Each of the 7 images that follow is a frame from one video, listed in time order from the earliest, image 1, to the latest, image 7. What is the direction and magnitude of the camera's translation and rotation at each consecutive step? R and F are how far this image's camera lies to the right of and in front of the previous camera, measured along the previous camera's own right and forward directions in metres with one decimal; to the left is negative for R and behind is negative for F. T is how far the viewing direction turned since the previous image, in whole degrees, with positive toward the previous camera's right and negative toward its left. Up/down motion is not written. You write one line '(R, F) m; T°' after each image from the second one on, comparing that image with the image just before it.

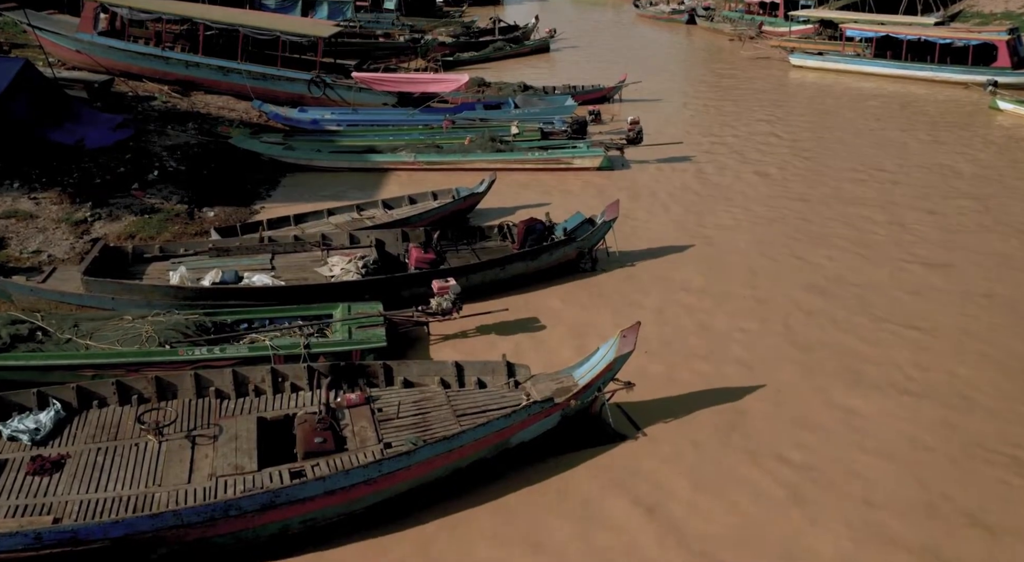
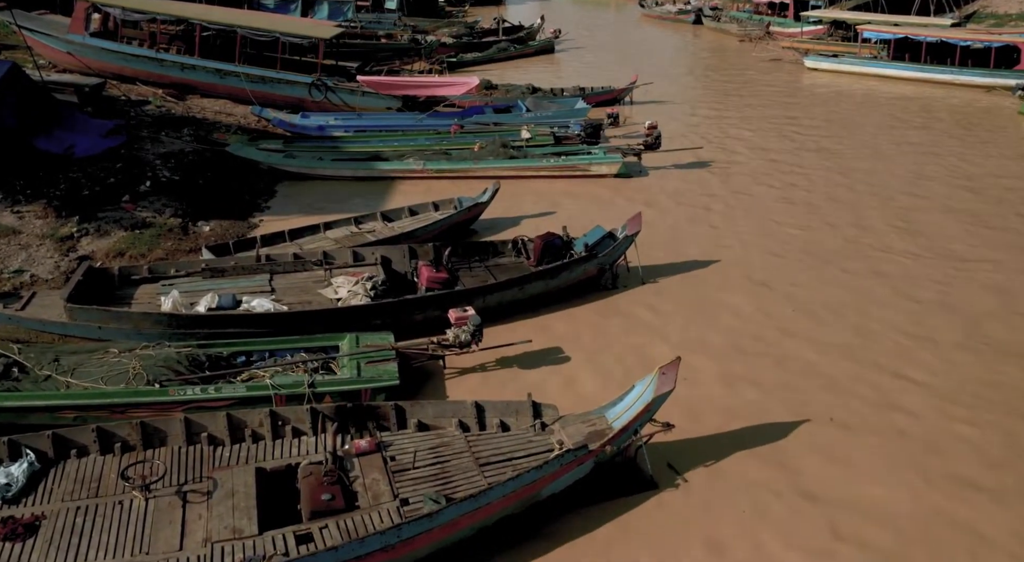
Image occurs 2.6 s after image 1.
(-0.3, +1.1) m; 0°
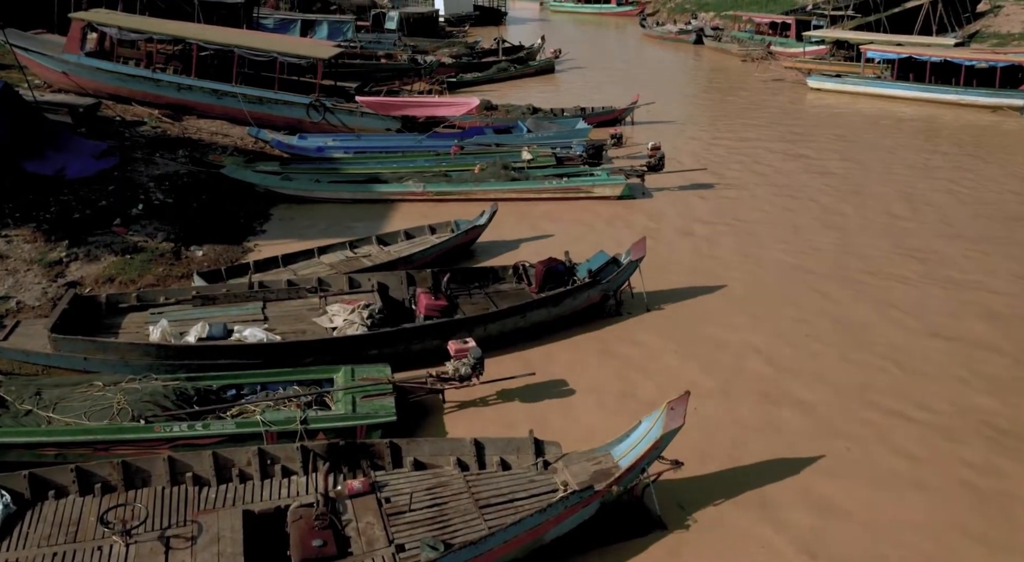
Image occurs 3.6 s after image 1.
(0.0, +0.4) m; 0°
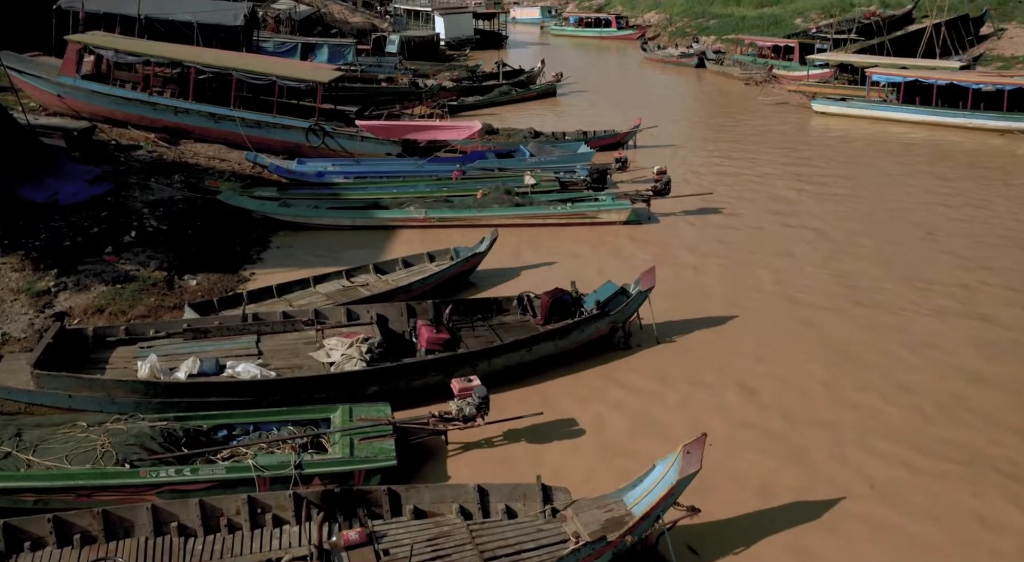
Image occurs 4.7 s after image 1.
(-0.1, +0.5) m; 0°
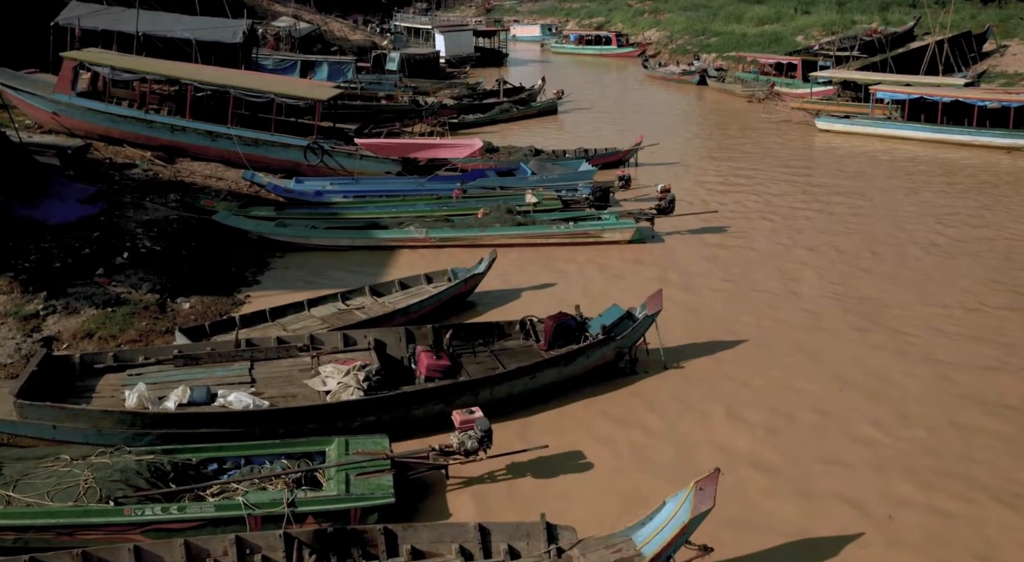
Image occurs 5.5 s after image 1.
(0.0, +0.4) m; 0°
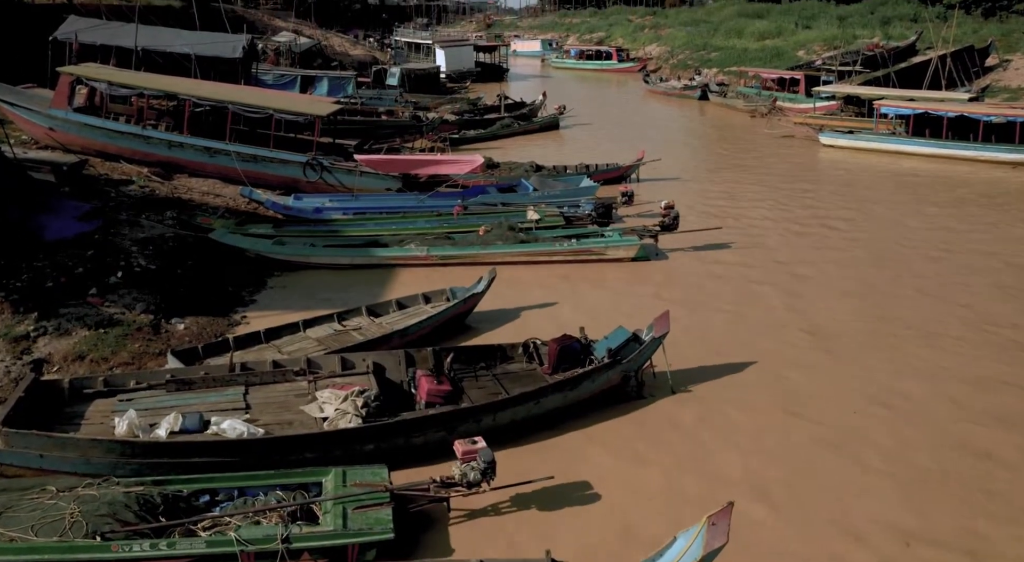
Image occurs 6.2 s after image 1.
(0.0, +0.3) m; 0°
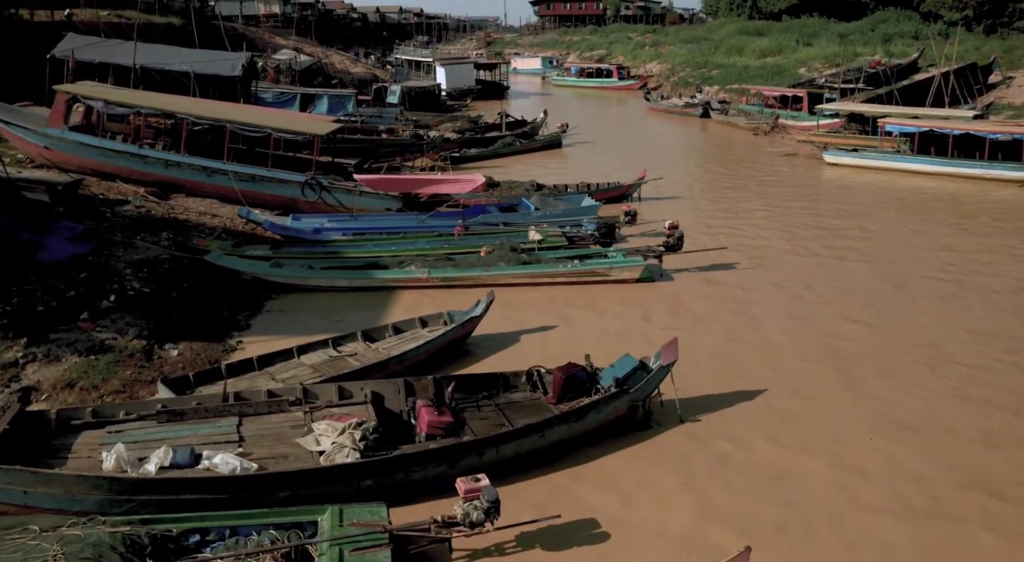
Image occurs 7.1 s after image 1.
(0.0, +0.4) m; 0°
